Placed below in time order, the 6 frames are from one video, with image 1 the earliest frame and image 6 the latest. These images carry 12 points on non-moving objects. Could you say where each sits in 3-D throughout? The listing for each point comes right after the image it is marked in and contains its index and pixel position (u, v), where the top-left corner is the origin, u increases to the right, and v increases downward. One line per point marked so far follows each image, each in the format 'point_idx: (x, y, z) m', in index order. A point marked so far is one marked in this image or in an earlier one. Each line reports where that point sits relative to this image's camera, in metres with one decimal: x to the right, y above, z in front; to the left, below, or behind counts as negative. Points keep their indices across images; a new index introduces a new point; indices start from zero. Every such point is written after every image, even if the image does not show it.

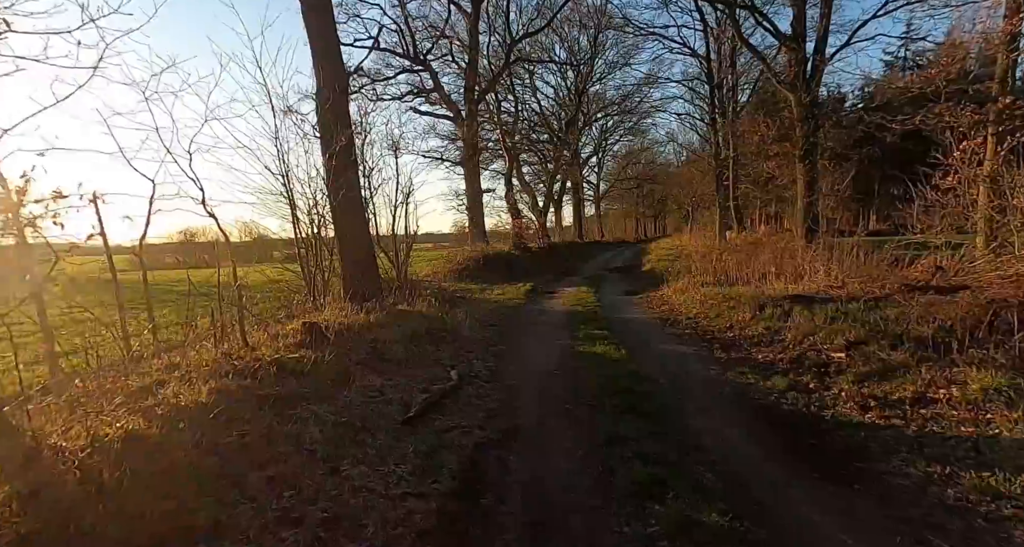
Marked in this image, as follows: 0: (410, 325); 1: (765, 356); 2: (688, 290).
0: (-1.6, -0.8, +8.4) m
1: (+3.5, -1.1, +7.1) m
2: (+5.0, -0.5, +14.7) m
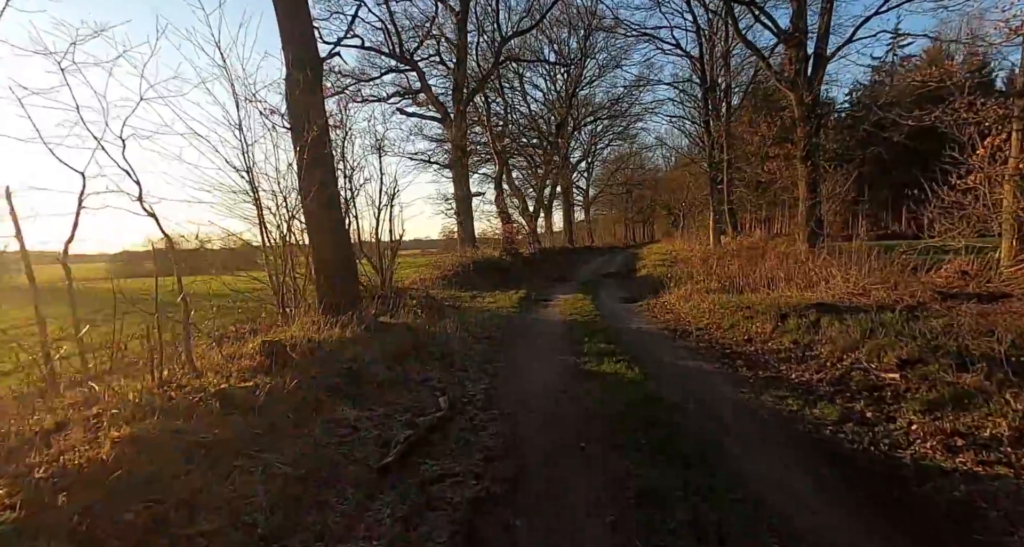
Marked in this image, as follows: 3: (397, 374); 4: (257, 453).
0: (-1.7, -1.0, +7.4) m
1: (+3.4, -1.2, +6.2) m
2: (+4.9, -0.7, +13.8) m
3: (-1.4, -1.2, +6.3) m
4: (-1.8, -1.3, +3.6) m
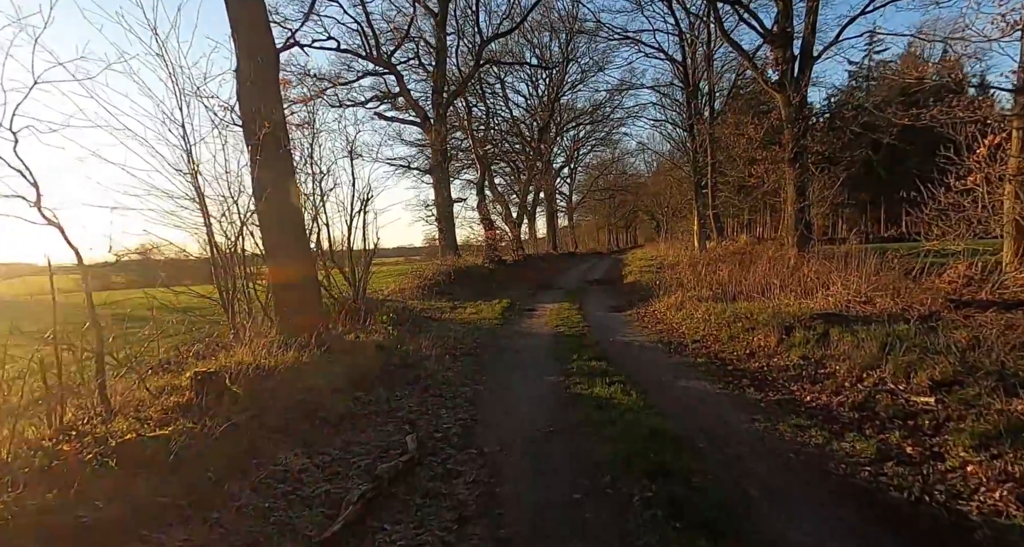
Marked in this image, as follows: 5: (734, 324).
0: (-1.9, -1.1, +6.5) m
1: (+3.2, -1.3, +5.5) m
2: (+4.4, -0.9, +13.2) m
3: (-1.6, -1.4, +5.4) m
4: (-1.9, -1.4, +2.8) m
5: (+4.0, -0.9, +9.3) m
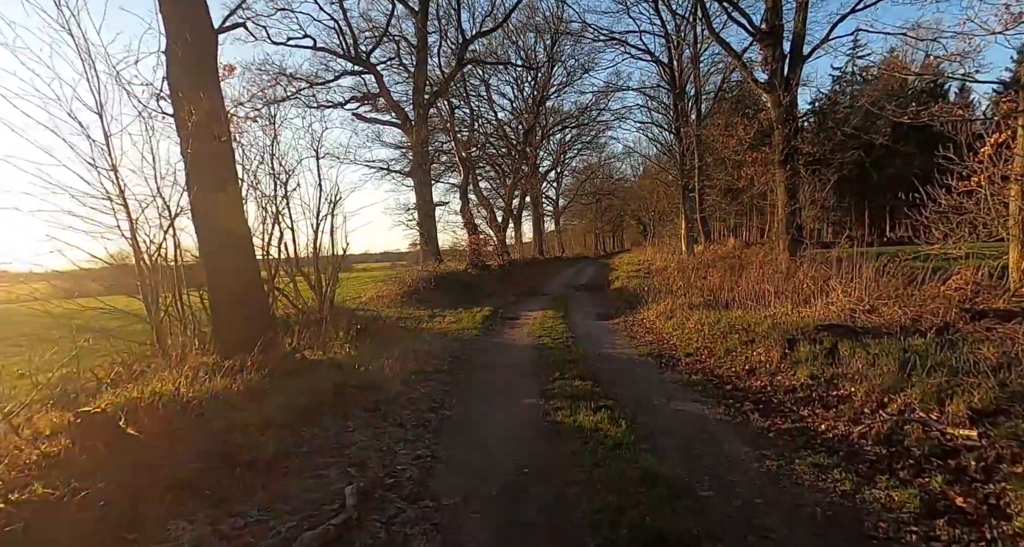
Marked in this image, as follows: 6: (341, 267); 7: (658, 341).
0: (-2.2, -1.3, +5.7) m
1: (+3.0, -1.4, +4.8) m
2: (+3.9, -1.0, +12.5) m
3: (-1.9, -1.5, +4.6) m
4: (-2.1, -1.5, +1.9) m
5: (+3.6, -1.0, +8.6) m
6: (-3.8, +0.1, +11.6) m
7: (+2.9, -1.3, +10.3) m
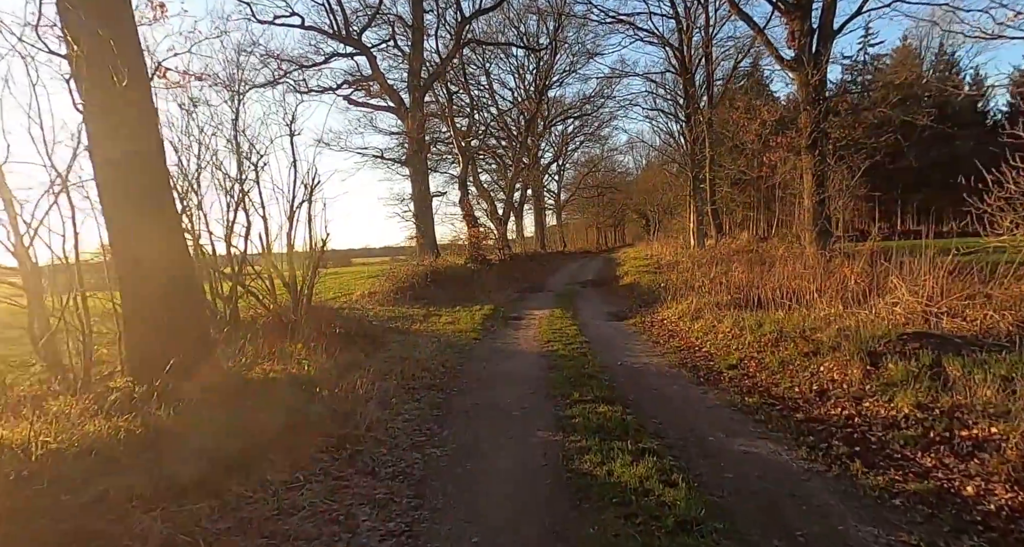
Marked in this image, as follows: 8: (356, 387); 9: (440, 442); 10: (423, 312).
0: (-2.2, -1.2, +4.2) m
1: (+3.0, -1.4, +3.3) m
2: (+4.0, -0.9, +11.0) m
3: (-1.8, -1.5, +3.1) m
4: (-2.0, -1.5, +0.4) m
5: (+3.7, -1.0, +7.1) m
6: (-3.7, +0.2, +10.1) m
7: (+3.0, -1.3, +8.8) m
8: (-1.8, -1.3, +6.0) m
9: (-0.7, -1.6, +5.0) m
10: (-2.6, -1.1, +15.2) m
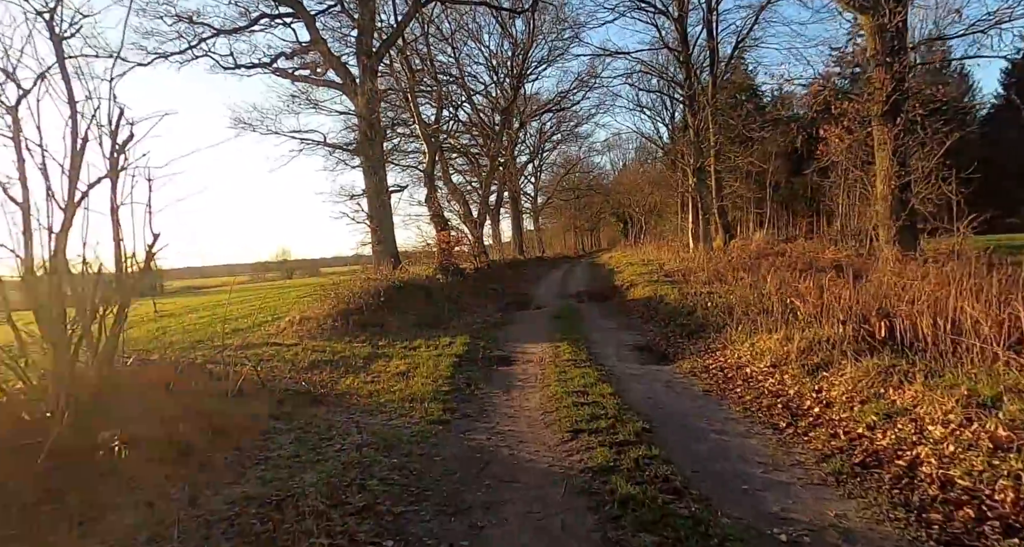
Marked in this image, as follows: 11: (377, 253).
0: (-1.9, -1.5, -0.7) m
1: (+3.3, -1.6, -1.3) m
2: (+3.9, -1.2, +6.4) m
3: (-1.5, -1.8, -1.8) m
4: (-1.6, -1.7, -4.4) m
5: (+3.8, -1.2, +2.5) m
6: (-3.8, -0.1, +5.2) m
7: (+2.9, -1.5, +4.2) m
8: (-1.7, -1.6, +1.2) m
9: (-0.5, -1.9, +0.2) m
10: (-3.0, -1.6, +10.3) m
11: (-5.0, +0.7, +19.1) m
